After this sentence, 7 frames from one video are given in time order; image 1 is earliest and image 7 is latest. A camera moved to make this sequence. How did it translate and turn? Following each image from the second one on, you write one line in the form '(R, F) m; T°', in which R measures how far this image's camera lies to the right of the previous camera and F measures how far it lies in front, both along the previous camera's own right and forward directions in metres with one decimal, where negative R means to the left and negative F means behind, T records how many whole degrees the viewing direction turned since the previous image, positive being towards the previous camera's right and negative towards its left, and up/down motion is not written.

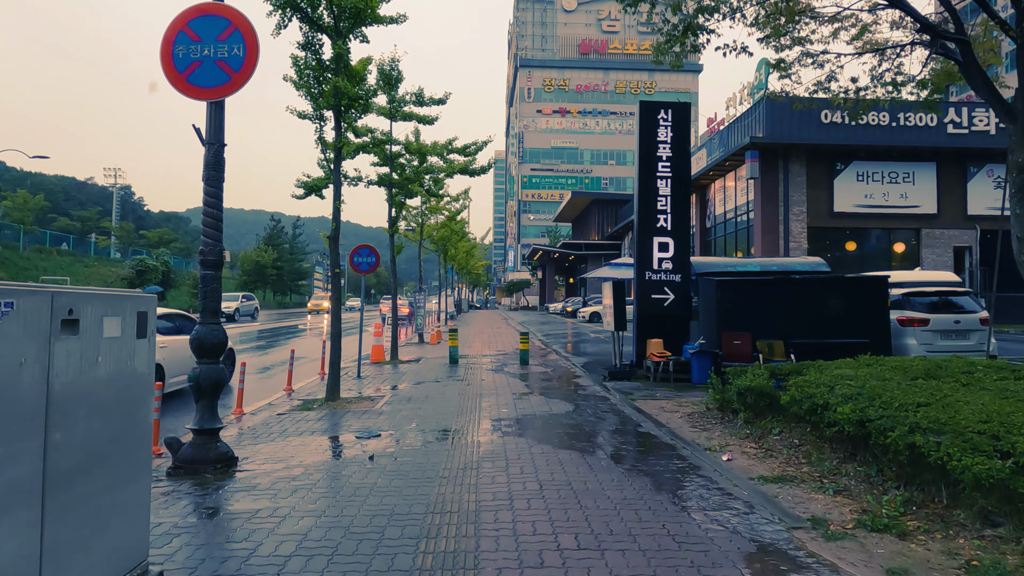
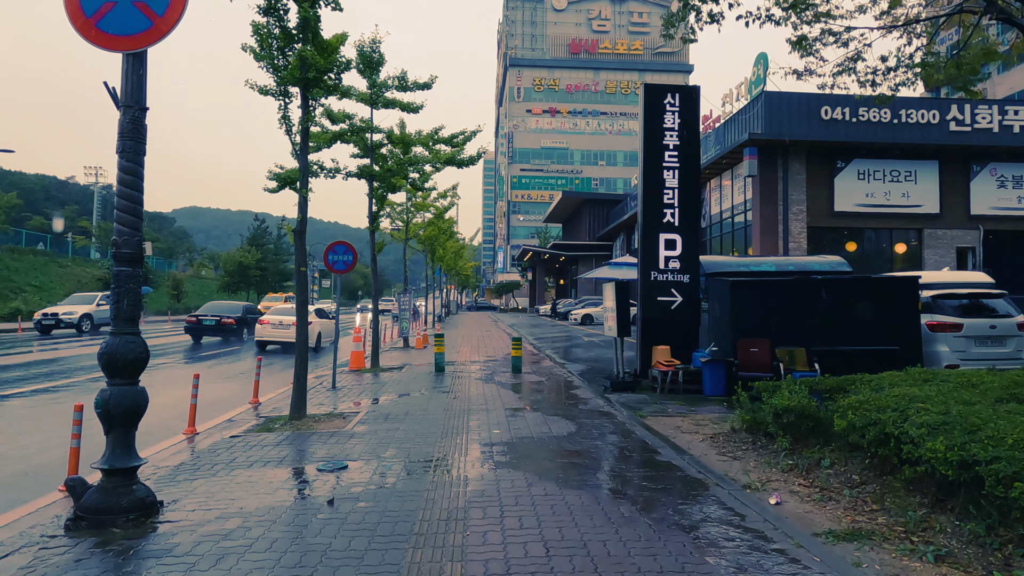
(-0.1, +1.3) m; +1°
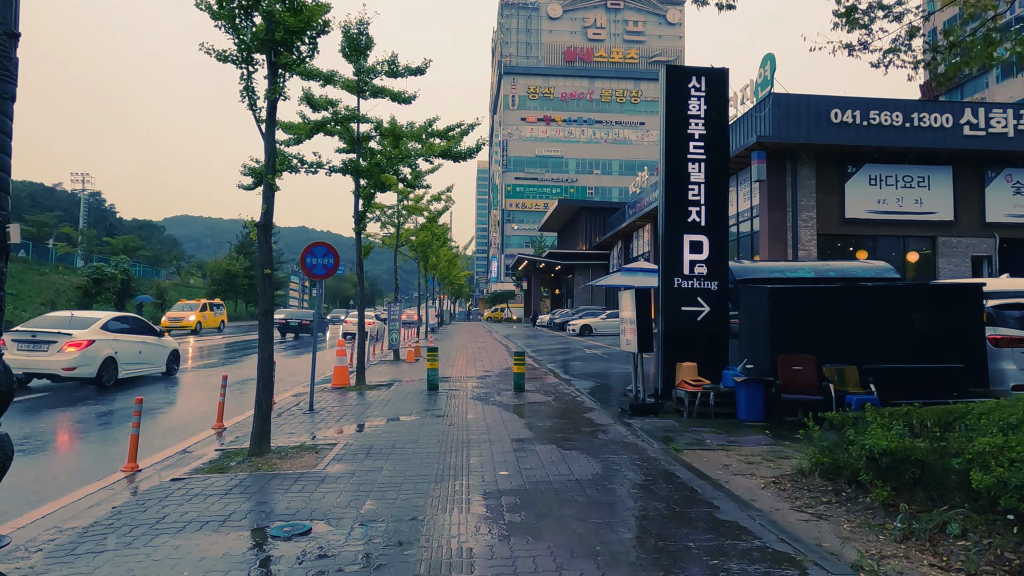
(-0.2, +1.5) m; +1°
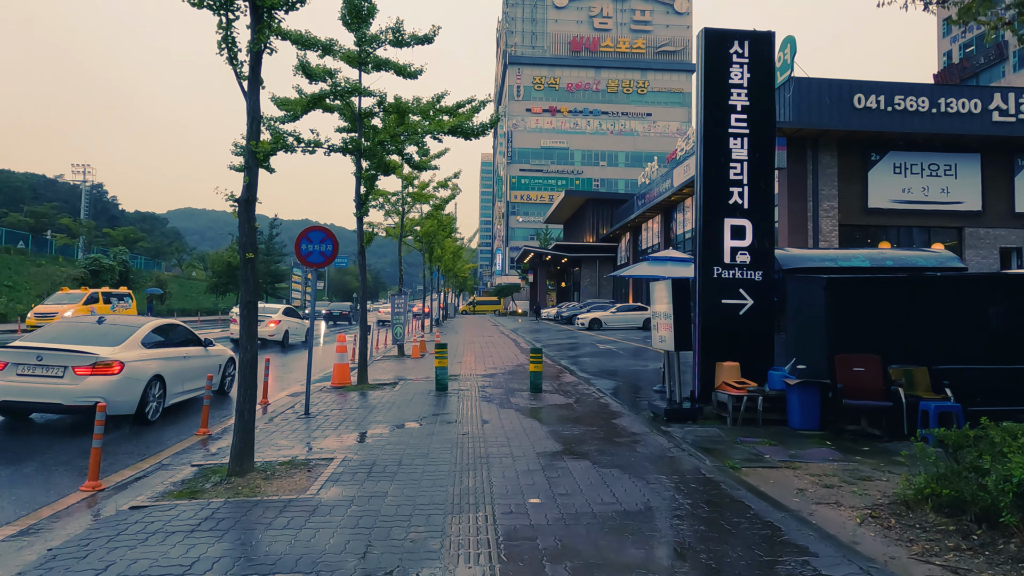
(-0.2, +1.2) m; 0°
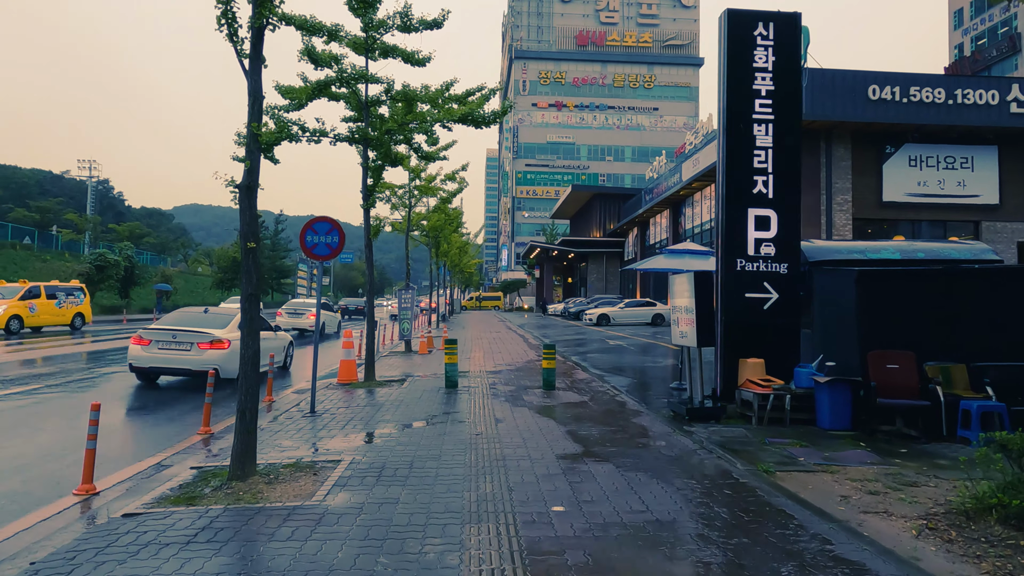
(-0.1, +0.4) m; 0°
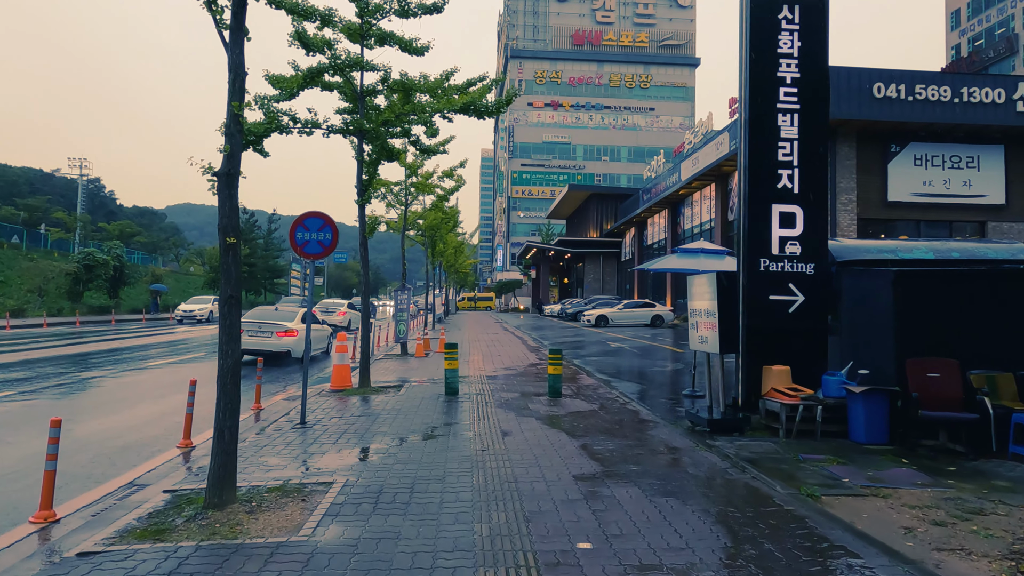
(-0.2, +0.7) m; 0°
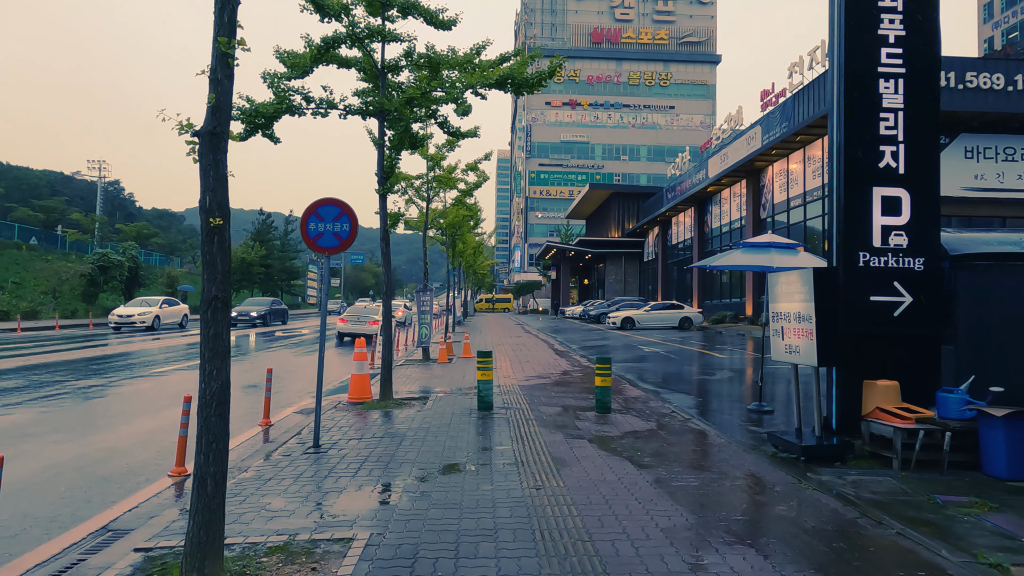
(-0.4, +1.3) m; -1°
